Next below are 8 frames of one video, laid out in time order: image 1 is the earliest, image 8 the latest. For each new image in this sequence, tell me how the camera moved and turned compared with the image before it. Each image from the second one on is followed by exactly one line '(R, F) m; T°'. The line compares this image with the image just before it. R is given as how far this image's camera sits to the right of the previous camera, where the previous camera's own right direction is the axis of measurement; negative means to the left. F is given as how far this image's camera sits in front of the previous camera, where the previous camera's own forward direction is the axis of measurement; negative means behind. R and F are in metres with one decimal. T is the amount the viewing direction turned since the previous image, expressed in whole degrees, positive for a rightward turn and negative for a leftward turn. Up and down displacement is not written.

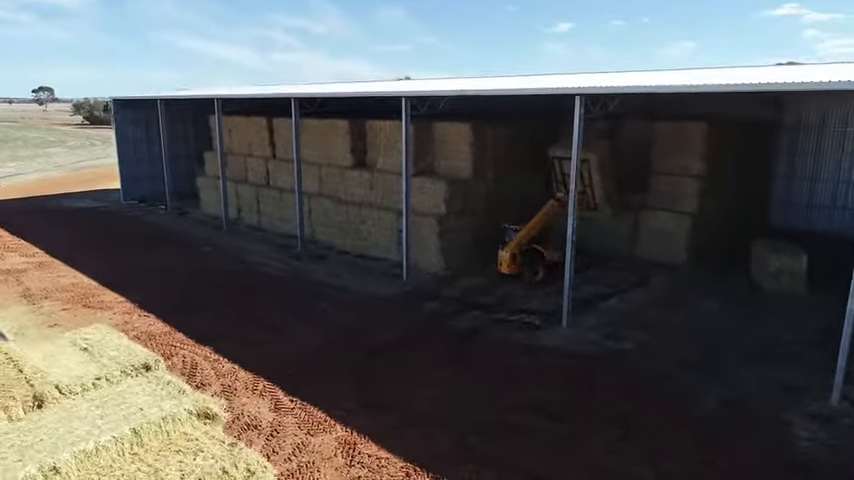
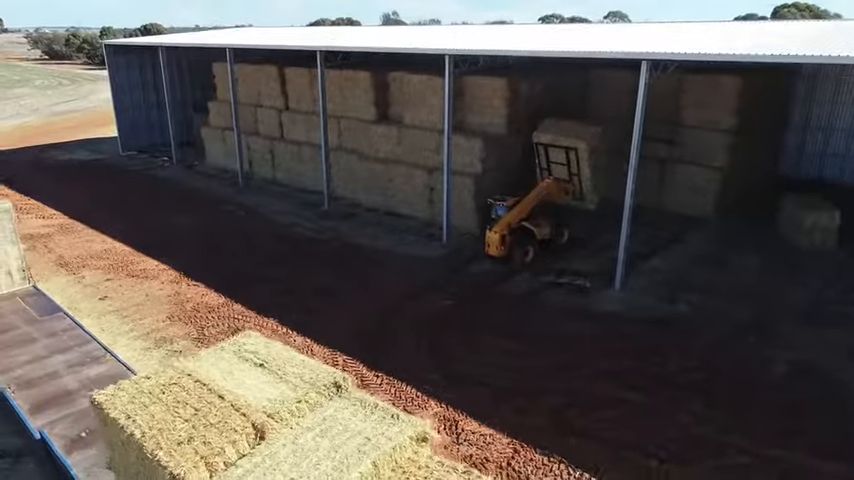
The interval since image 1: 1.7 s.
(-1.3, +0.1) m; +3°
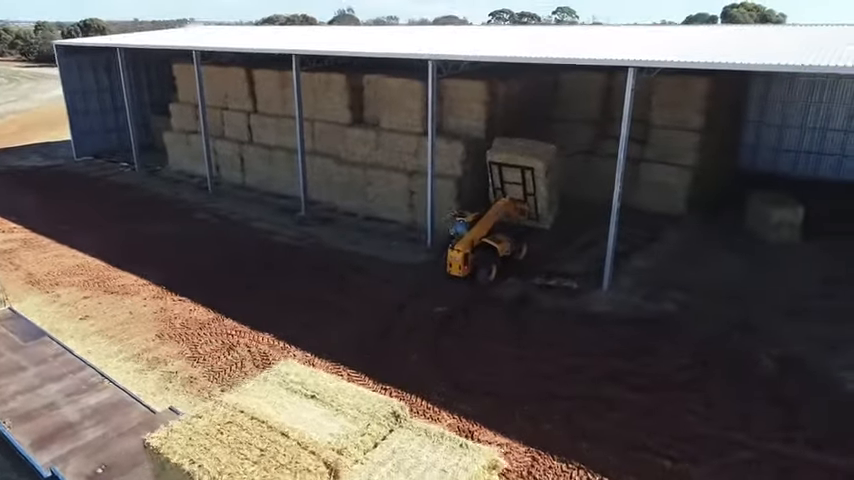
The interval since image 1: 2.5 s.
(-0.6, 0.0) m; +5°
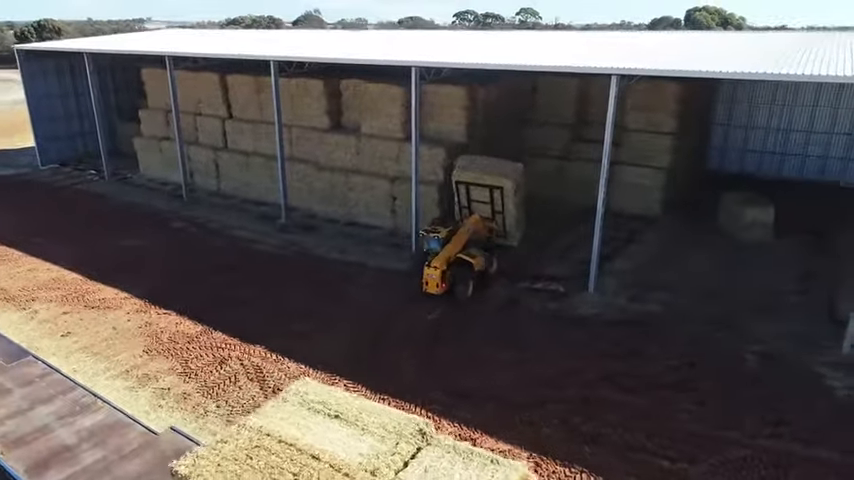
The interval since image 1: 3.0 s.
(-0.3, 0.0) m; +3°
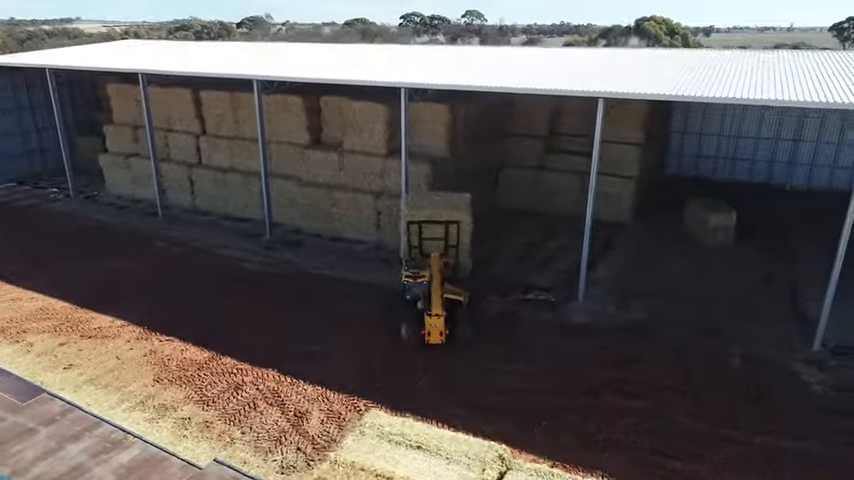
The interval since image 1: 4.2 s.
(-0.8, -0.3) m; +5°
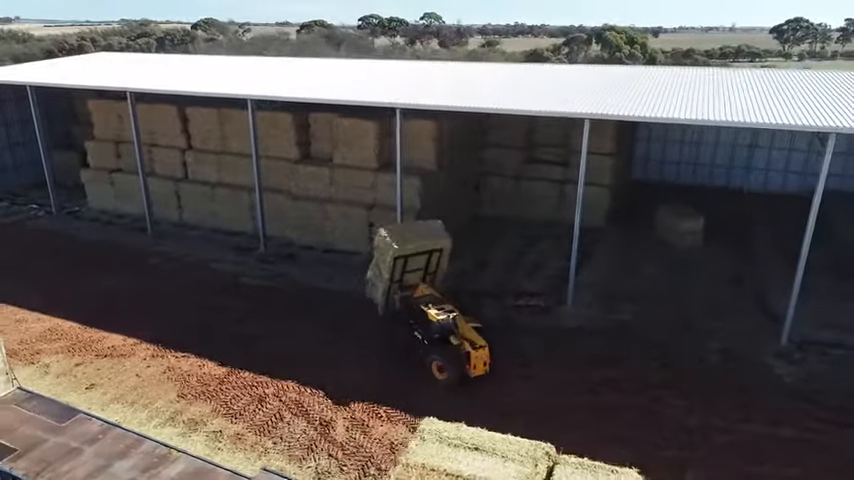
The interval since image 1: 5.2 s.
(-0.7, -0.6) m; +4°
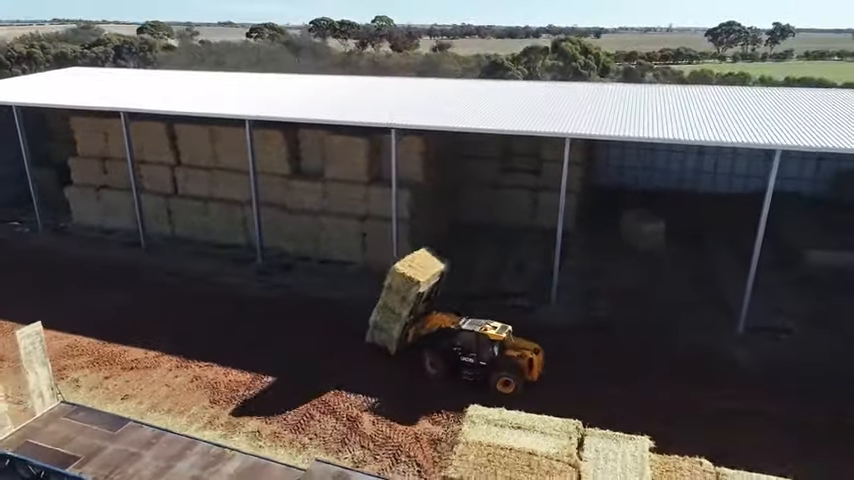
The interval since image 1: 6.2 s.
(-0.9, -1.0) m; +5°
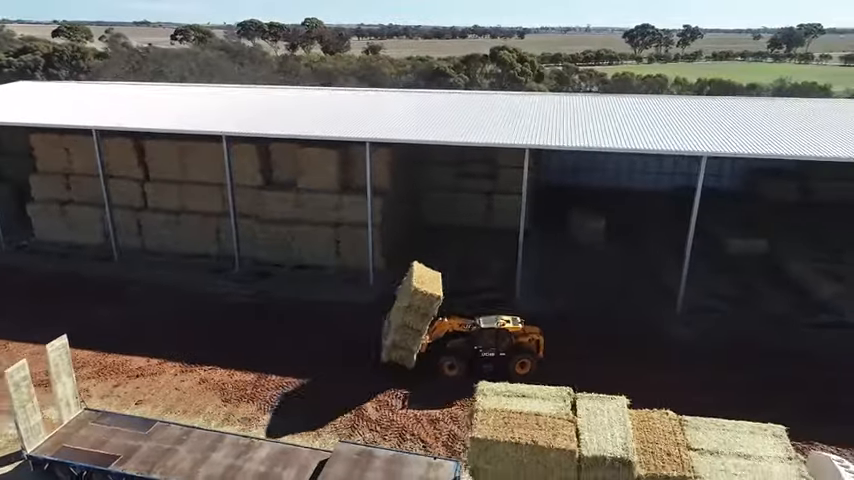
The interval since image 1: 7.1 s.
(-1.0, -1.2) m; +6°
